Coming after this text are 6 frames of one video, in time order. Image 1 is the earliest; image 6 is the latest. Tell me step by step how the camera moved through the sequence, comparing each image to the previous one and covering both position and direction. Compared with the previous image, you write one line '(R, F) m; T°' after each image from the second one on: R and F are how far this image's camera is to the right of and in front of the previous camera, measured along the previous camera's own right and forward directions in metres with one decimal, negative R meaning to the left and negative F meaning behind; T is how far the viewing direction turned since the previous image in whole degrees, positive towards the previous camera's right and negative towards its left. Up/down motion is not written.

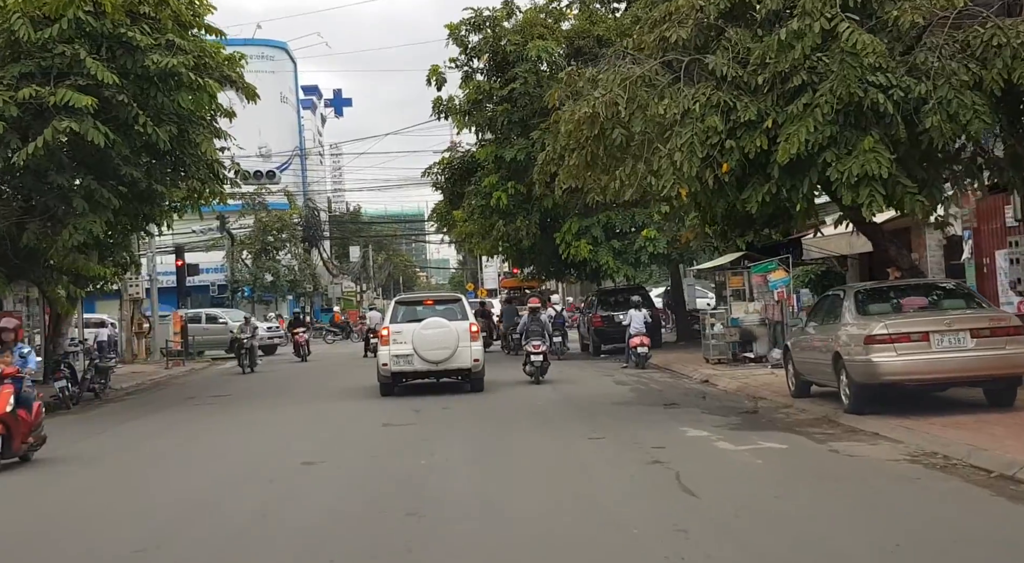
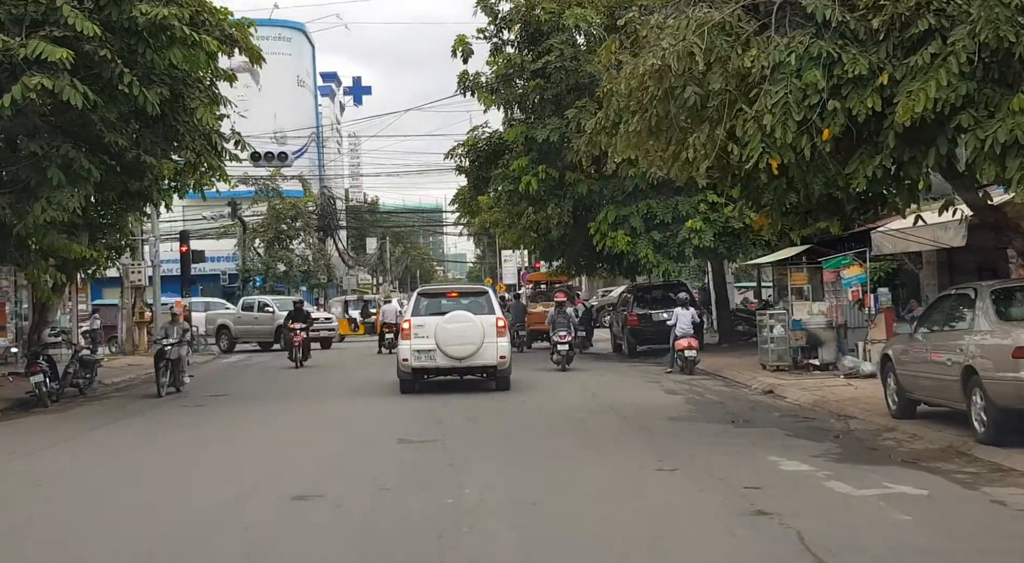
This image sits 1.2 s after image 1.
(-0.3, +2.2) m; -1°
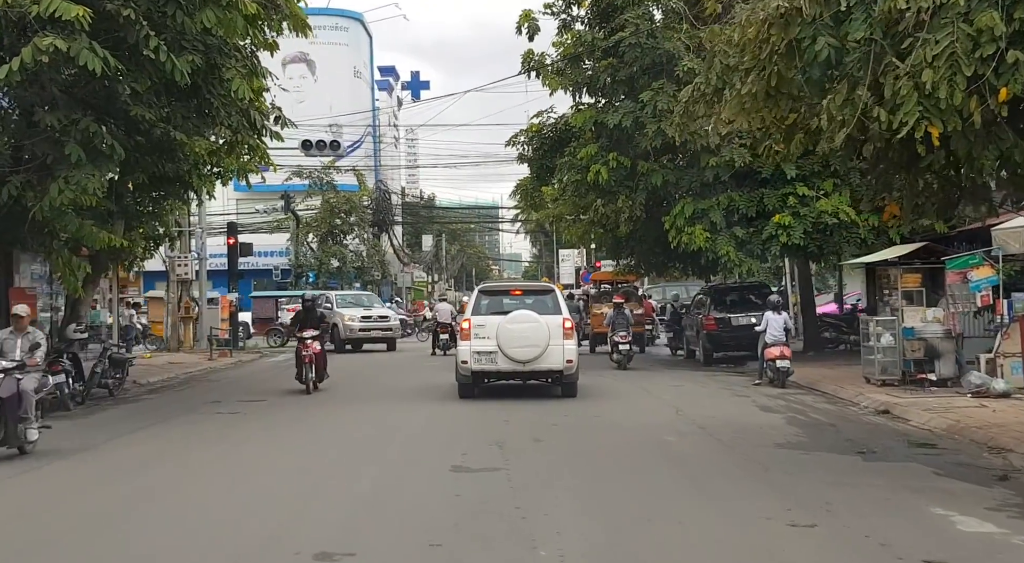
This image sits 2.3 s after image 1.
(-0.2, +1.9) m; -3°
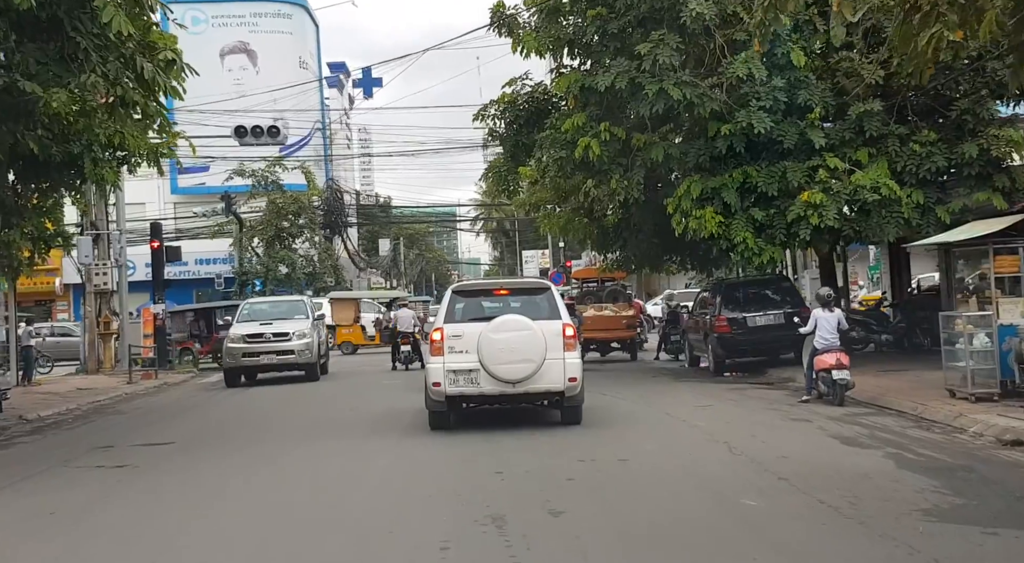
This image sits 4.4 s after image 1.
(-0.3, +3.7) m; +2°
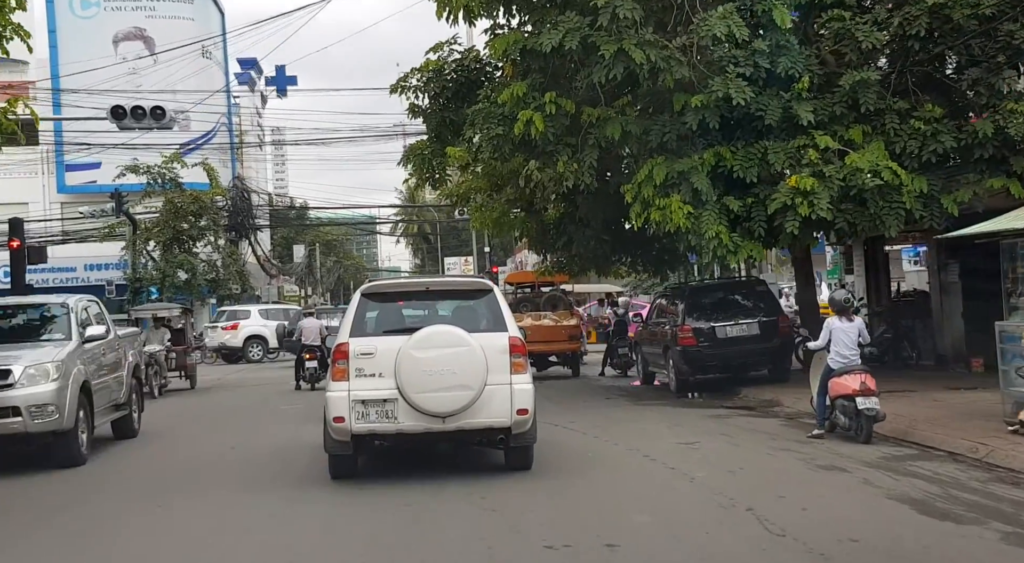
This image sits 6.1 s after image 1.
(-0.1, +3.2) m; +4°
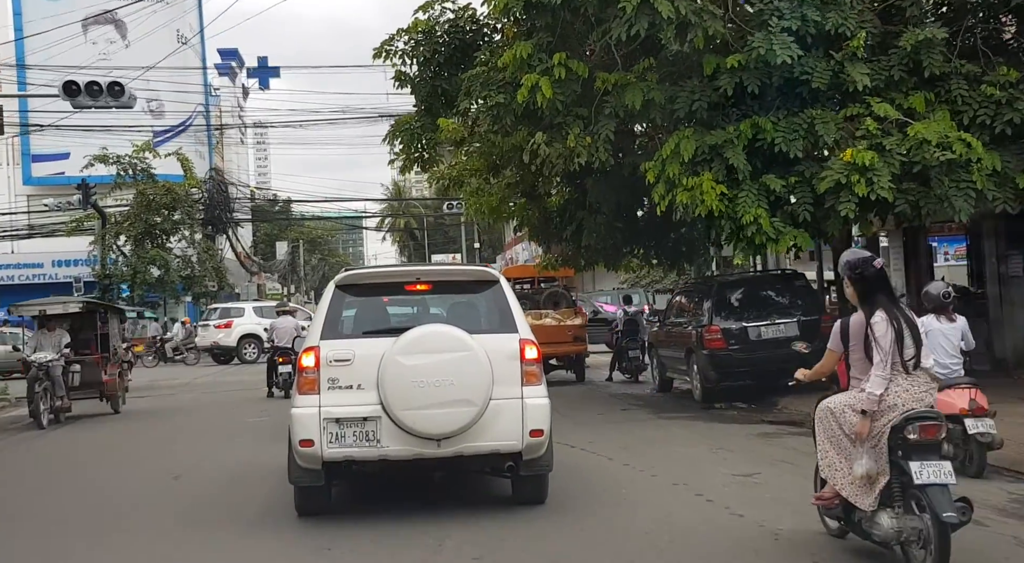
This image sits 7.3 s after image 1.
(-0.2, +2.1) m; +1°
